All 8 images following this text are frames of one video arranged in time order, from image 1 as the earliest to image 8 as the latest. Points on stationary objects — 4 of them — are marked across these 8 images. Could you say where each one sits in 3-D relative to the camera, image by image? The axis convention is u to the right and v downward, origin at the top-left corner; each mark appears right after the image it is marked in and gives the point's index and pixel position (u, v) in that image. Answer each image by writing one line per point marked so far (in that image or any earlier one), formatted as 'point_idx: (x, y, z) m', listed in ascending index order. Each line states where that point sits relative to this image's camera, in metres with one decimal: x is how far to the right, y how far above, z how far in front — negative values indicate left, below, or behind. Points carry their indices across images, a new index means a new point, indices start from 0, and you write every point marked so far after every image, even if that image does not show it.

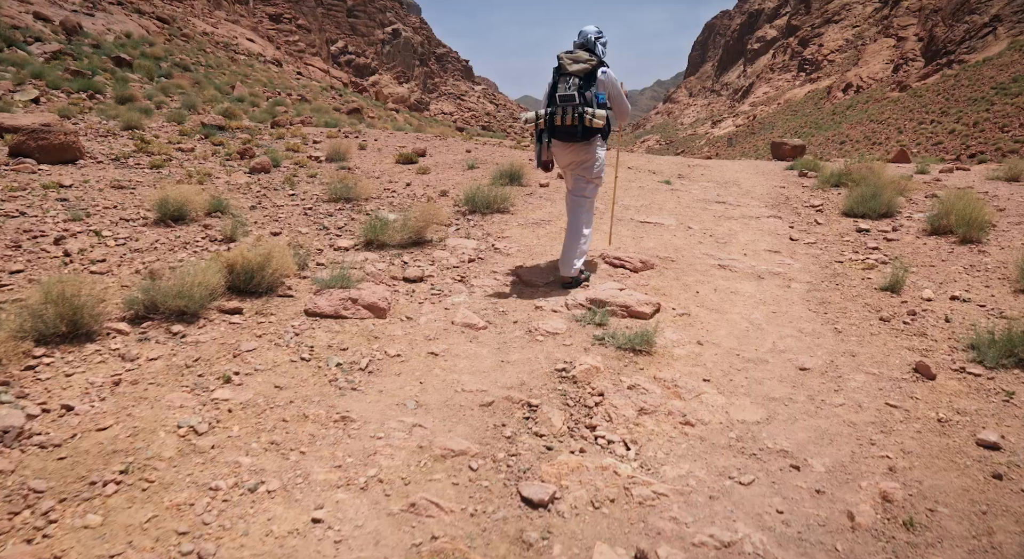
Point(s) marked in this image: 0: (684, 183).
0: (+2.7, +1.5, +10.1) m
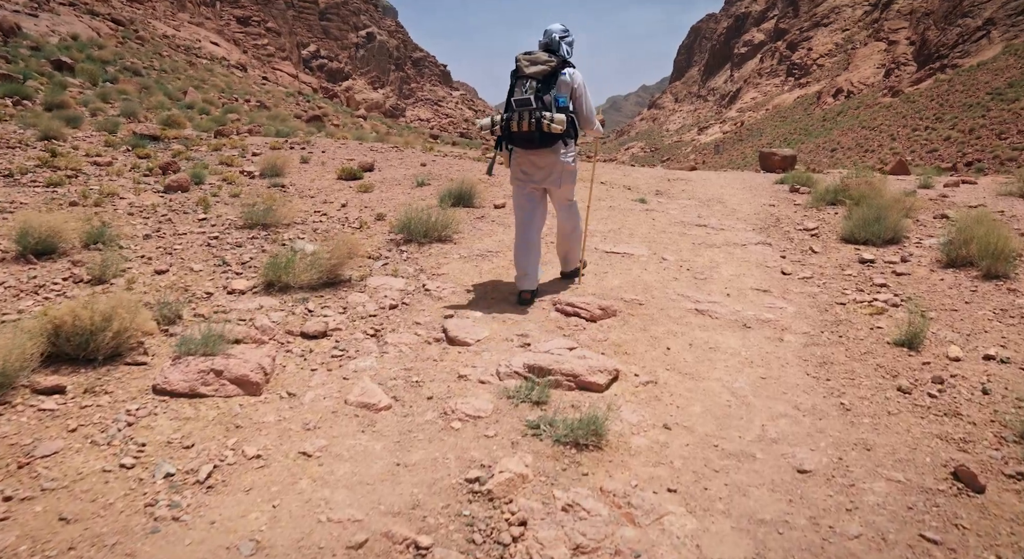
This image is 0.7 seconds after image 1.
0: (+2.1, +1.1, +9.0) m
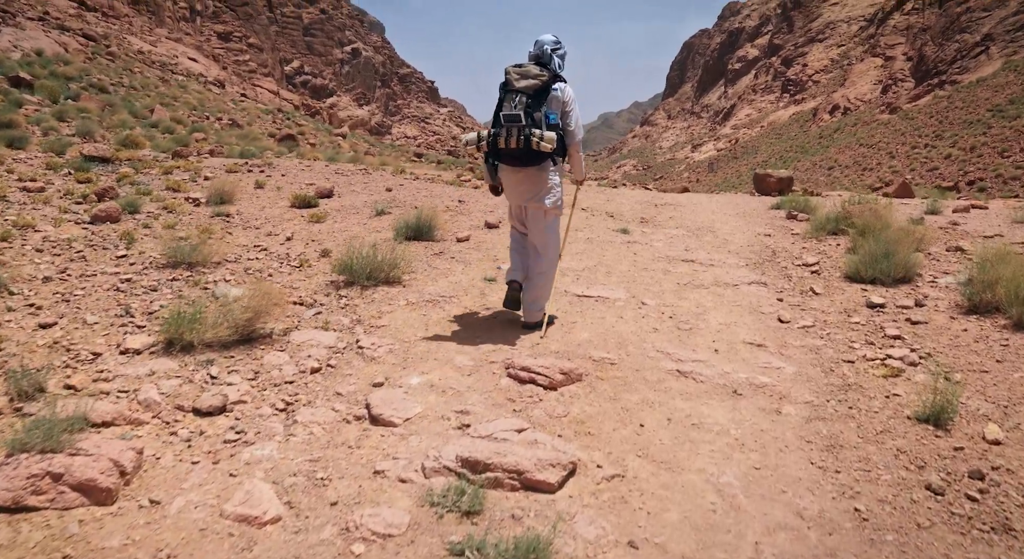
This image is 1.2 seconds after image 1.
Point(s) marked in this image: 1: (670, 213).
0: (+1.7, +0.6, +8.2) m
1: (+2.3, +1.0, +9.5) m
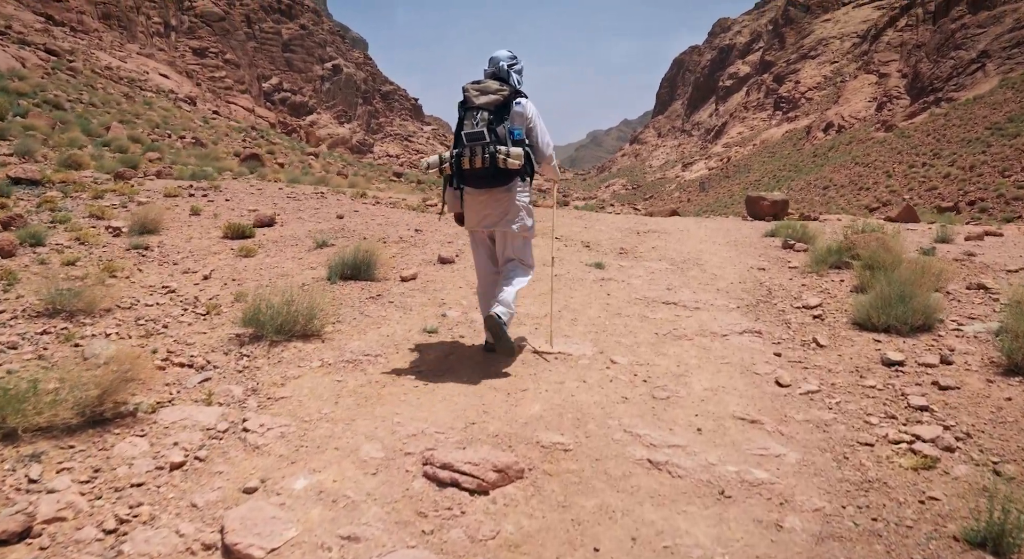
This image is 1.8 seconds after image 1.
0: (+1.3, +0.2, +7.2) m
1: (+1.9, +0.5, +8.6) m
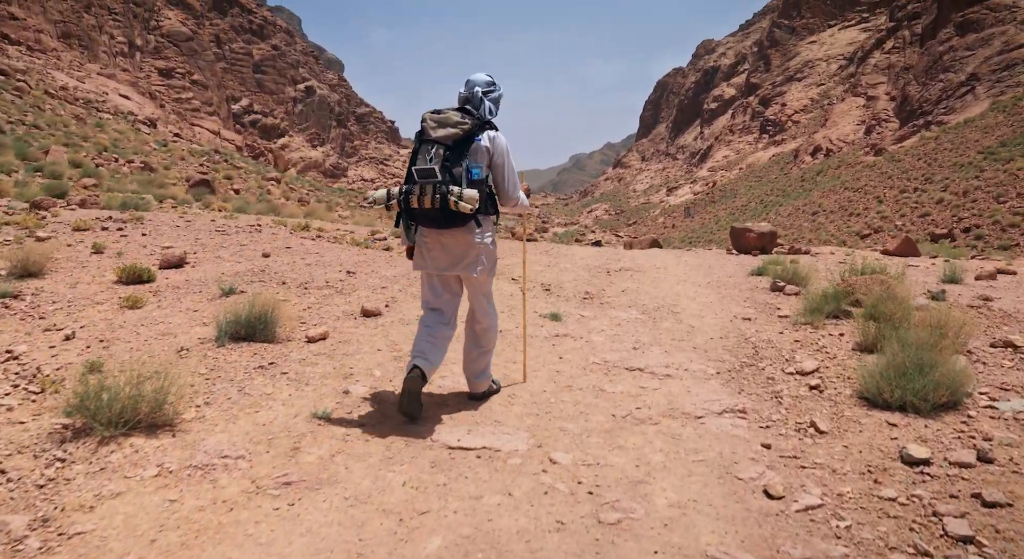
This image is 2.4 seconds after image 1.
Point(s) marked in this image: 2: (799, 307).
0: (+0.7, -0.3, +6.1) m
1: (+1.3, -0.1, +7.5) m
2: (+2.9, -0.3, +6.5) m
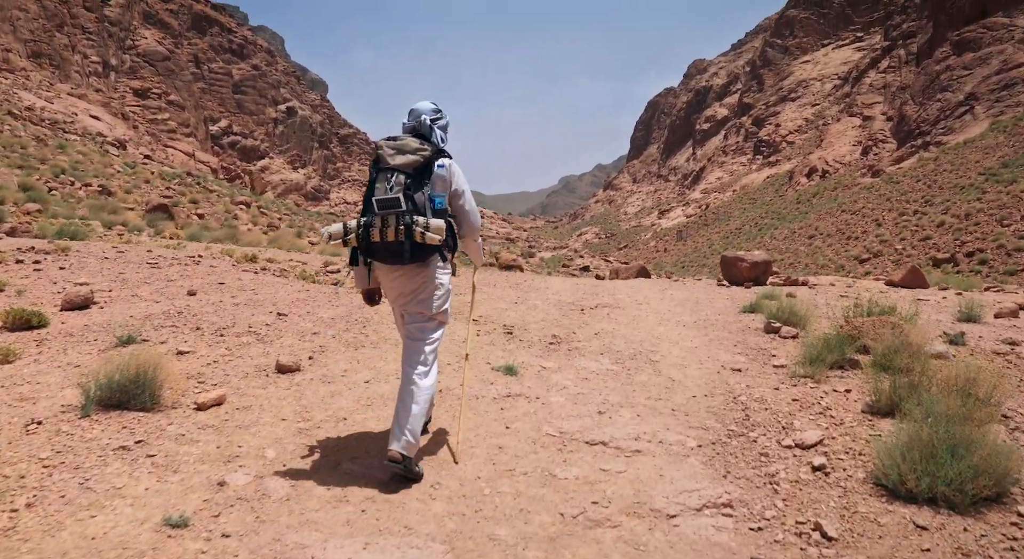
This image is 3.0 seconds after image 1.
0: (+0.3, -0.7, +5.2) m
1: (+0.9, -0.5, +6.6) m
2: (+2.5, -0.7, +5.6) m
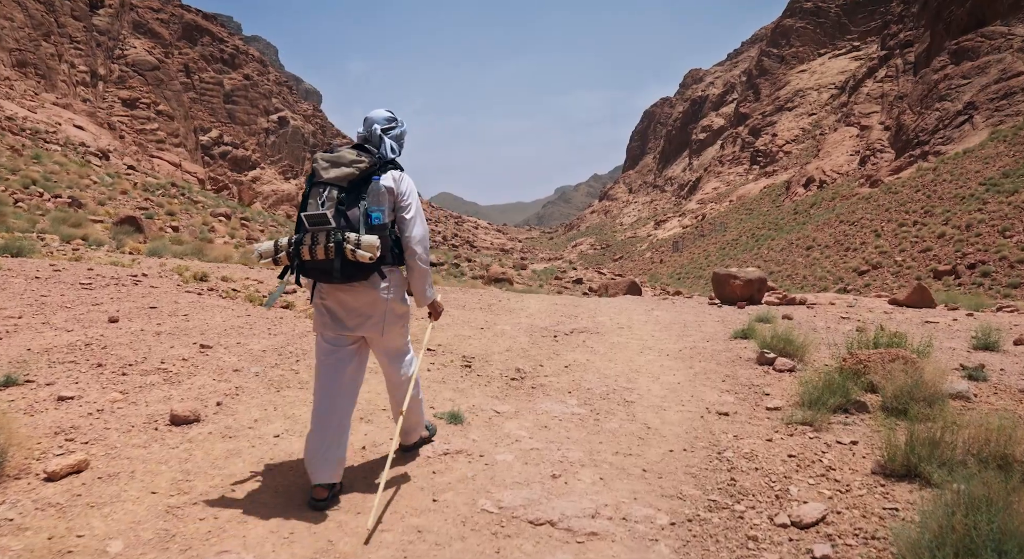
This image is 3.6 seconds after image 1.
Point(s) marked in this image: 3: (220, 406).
0: (-0.1, -0.9, +4.4) m
1: (+0.5, -0.7, +5.9) m
2: (+2.1, -0.9, +4.9) m
3: (-1.9, -0.8, +4.2) m
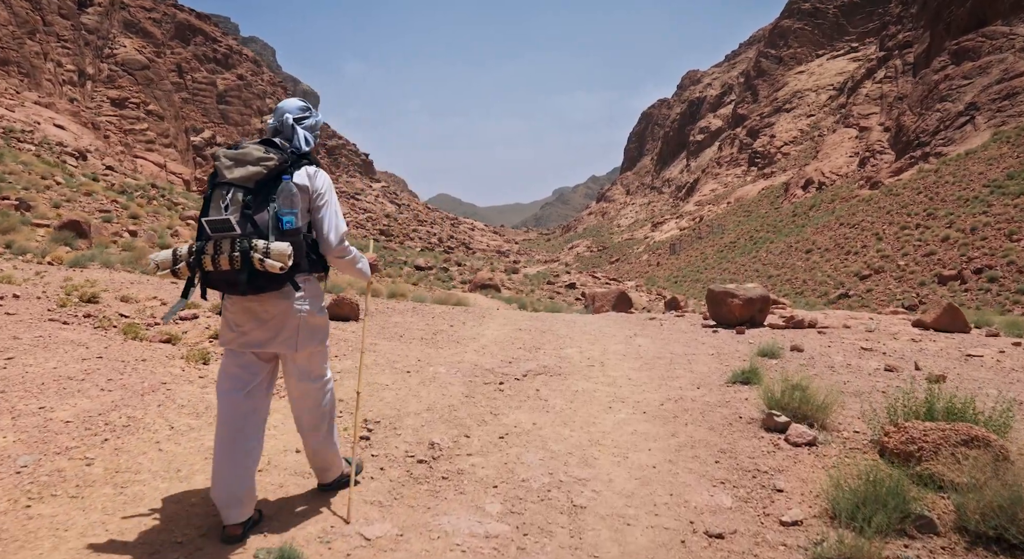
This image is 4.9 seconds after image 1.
0: (-0.6, -1.2, +2.8) m
1: (0.0, -0.9, +4.3) m
2: (+1.6, -1.1, +3.3) m
3: (-2.5, -1.1, +2.6) m
